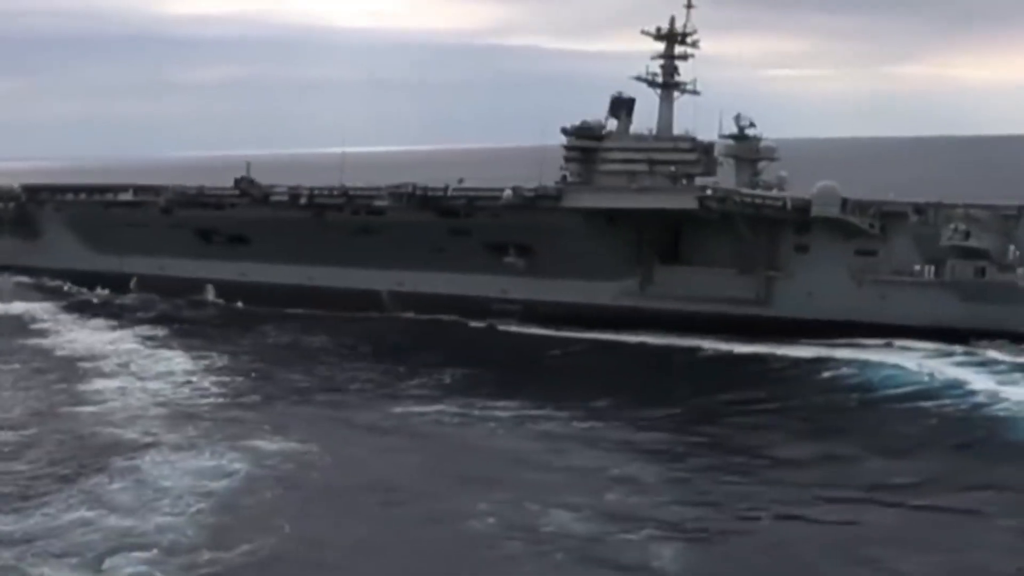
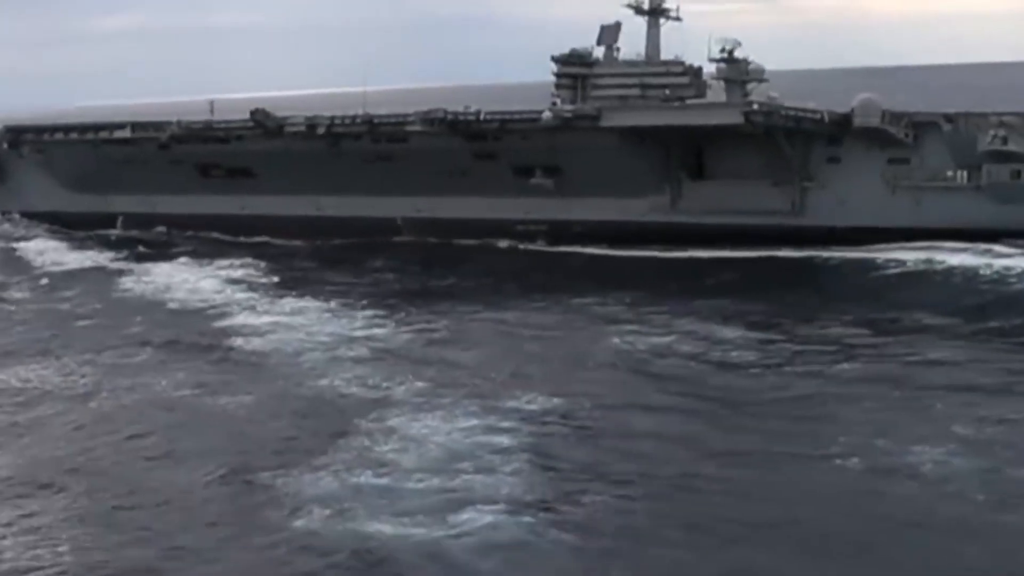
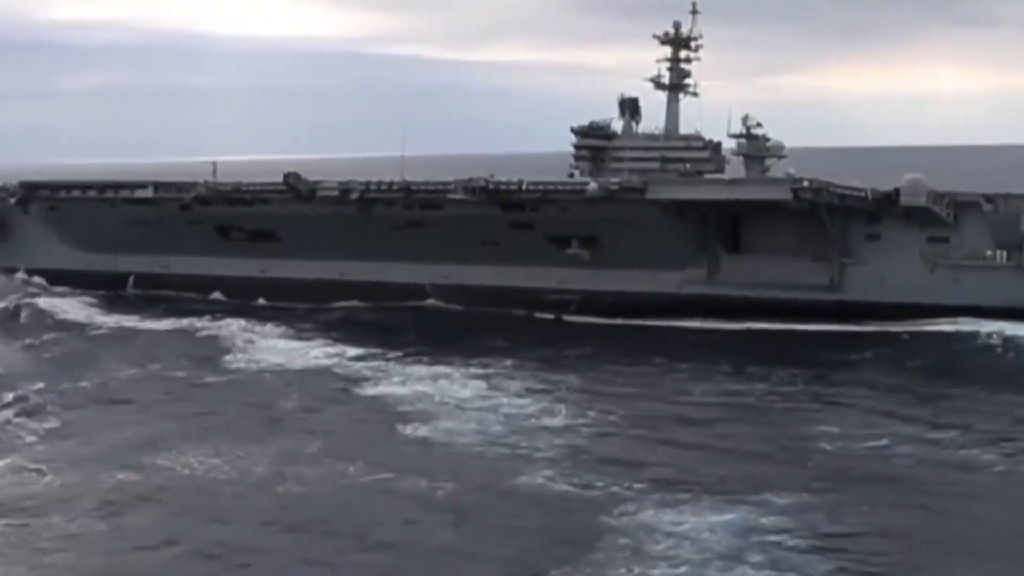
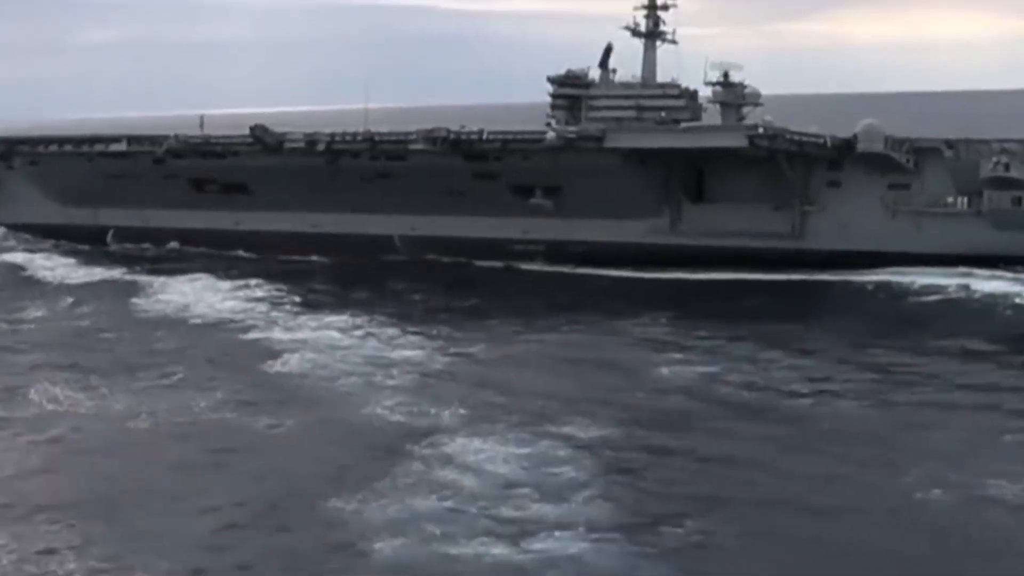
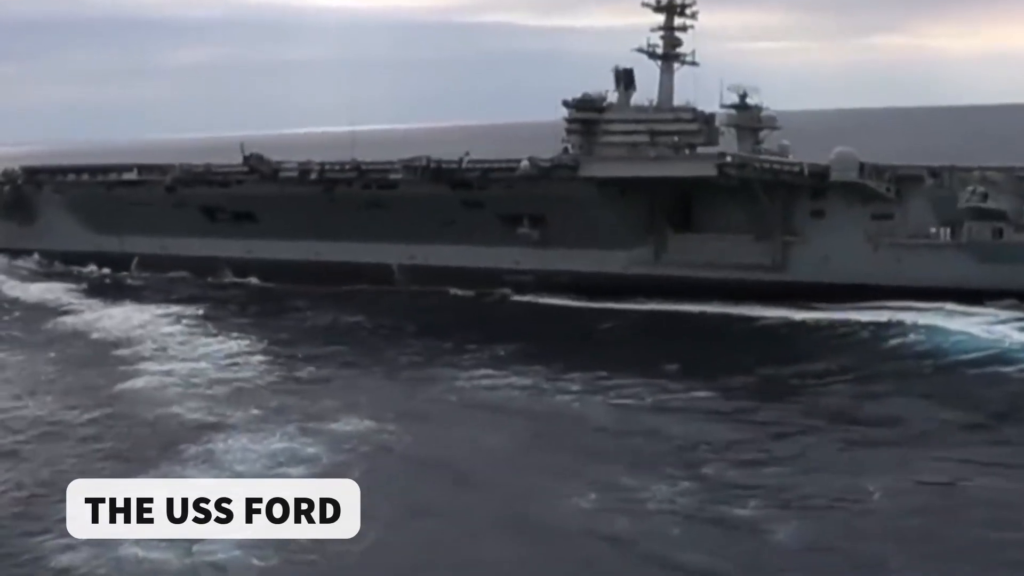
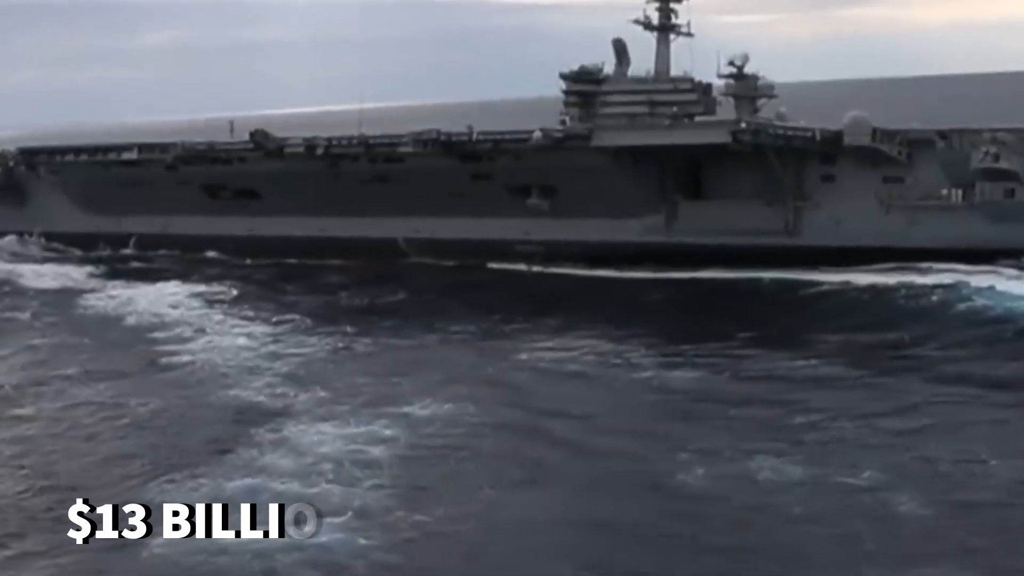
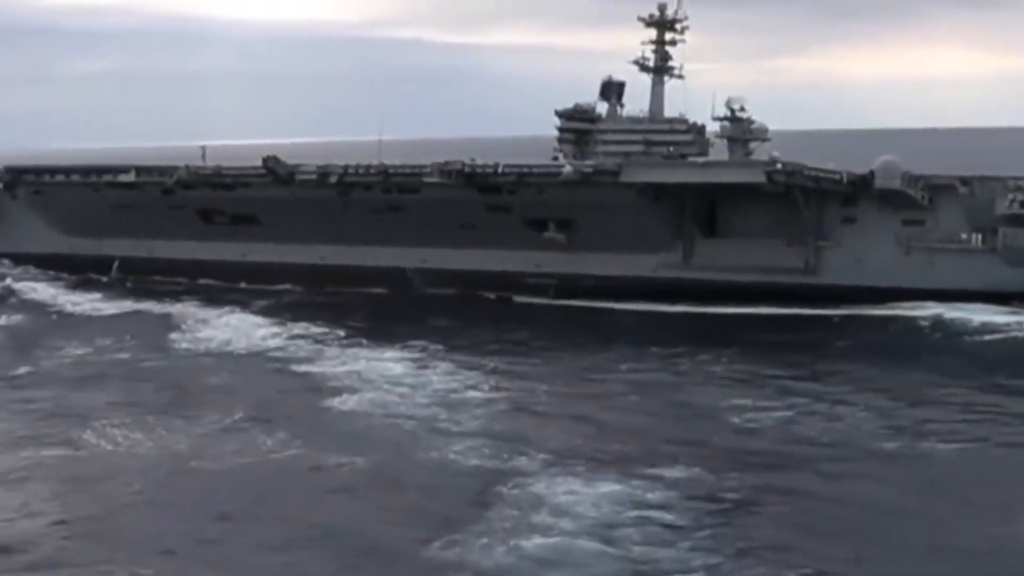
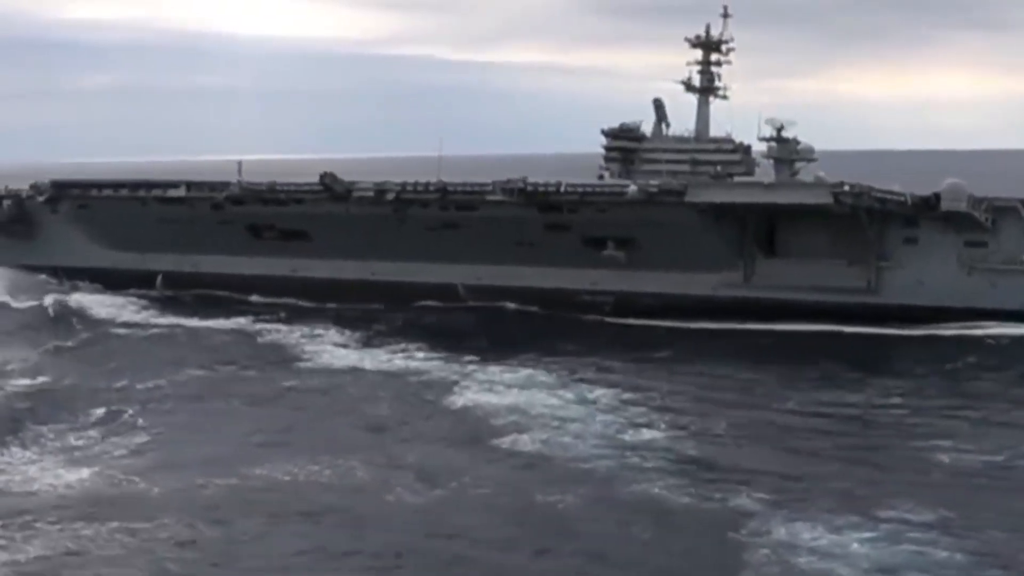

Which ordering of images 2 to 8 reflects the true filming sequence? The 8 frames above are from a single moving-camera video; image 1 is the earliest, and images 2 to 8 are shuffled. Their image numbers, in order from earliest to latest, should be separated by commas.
5, 6, 2, 4, 7, 3, 8
